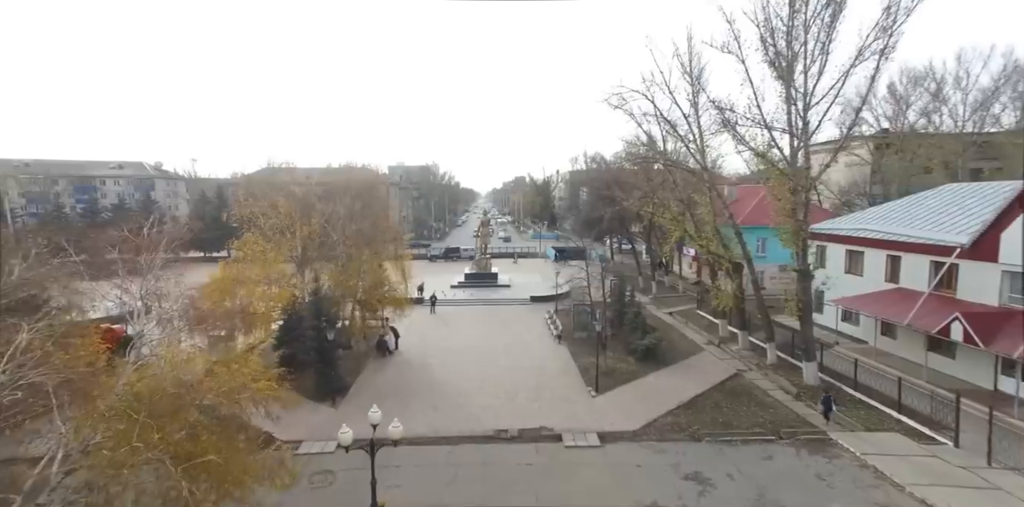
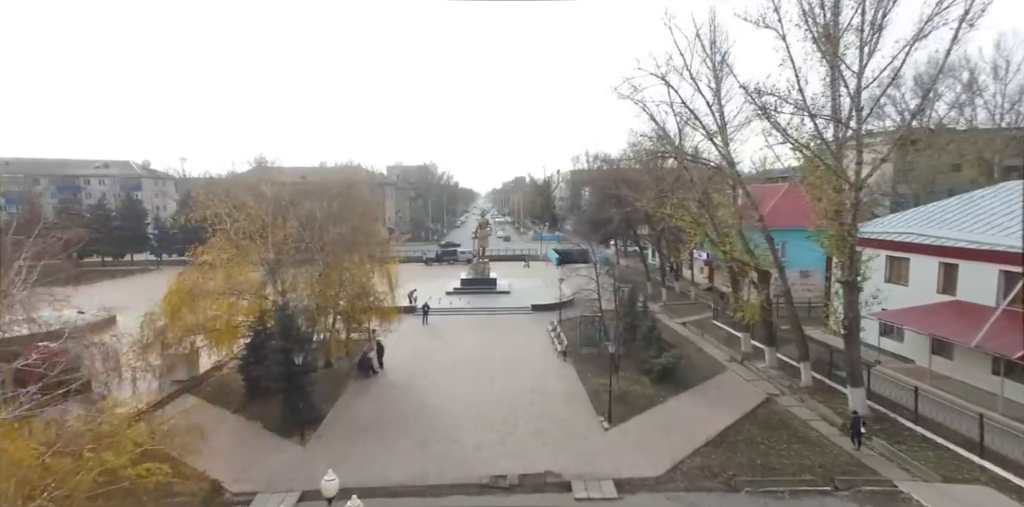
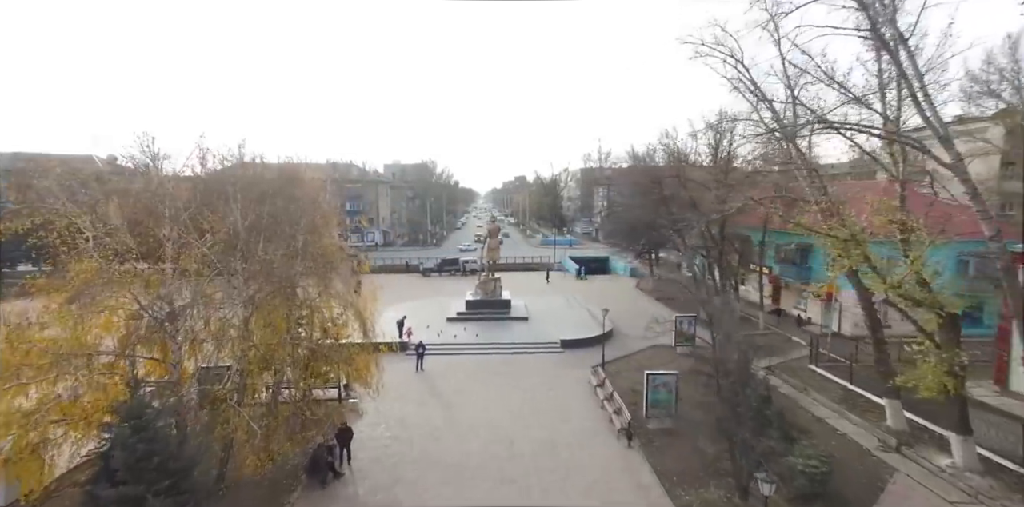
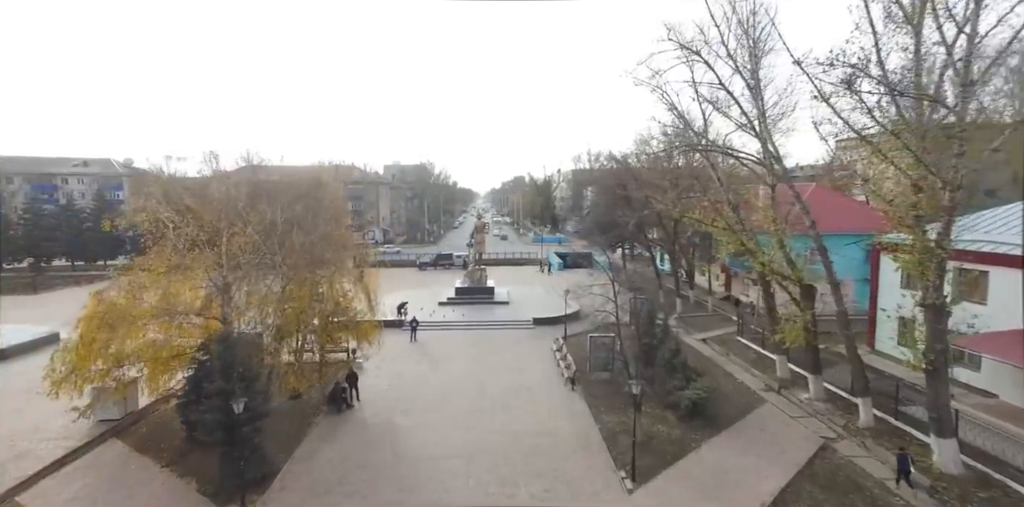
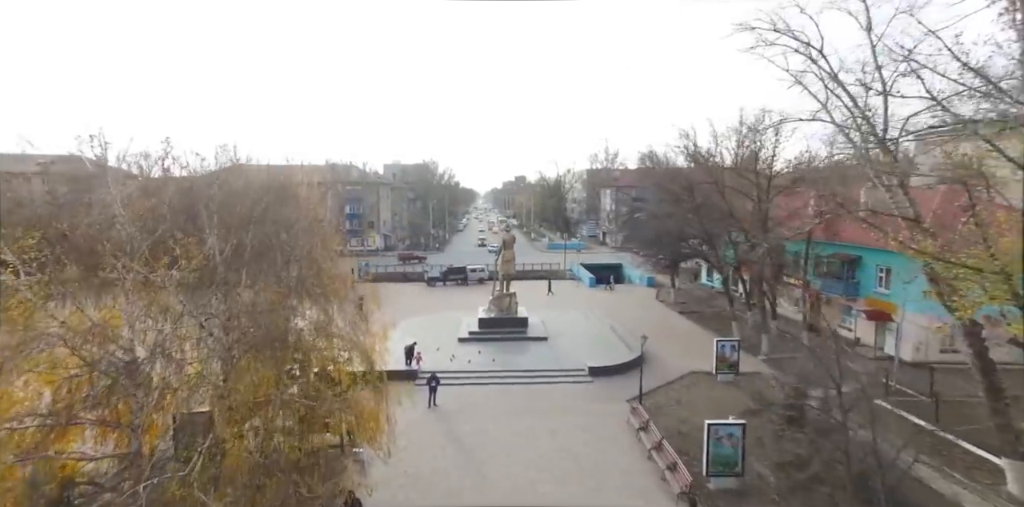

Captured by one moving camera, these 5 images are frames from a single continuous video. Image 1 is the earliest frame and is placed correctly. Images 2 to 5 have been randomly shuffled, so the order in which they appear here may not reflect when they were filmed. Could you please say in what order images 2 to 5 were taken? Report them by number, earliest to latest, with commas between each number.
2, 4, 3, 5
